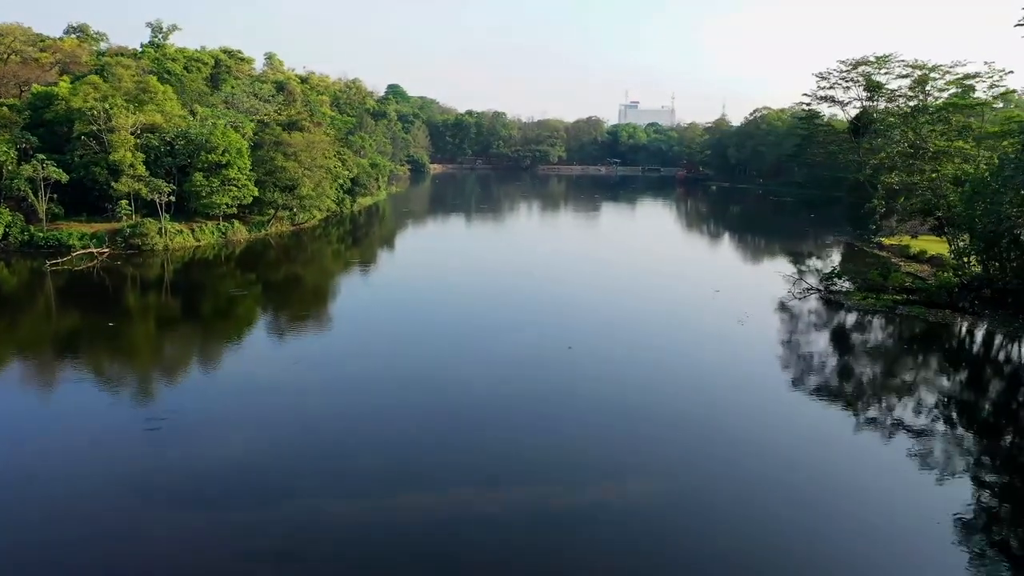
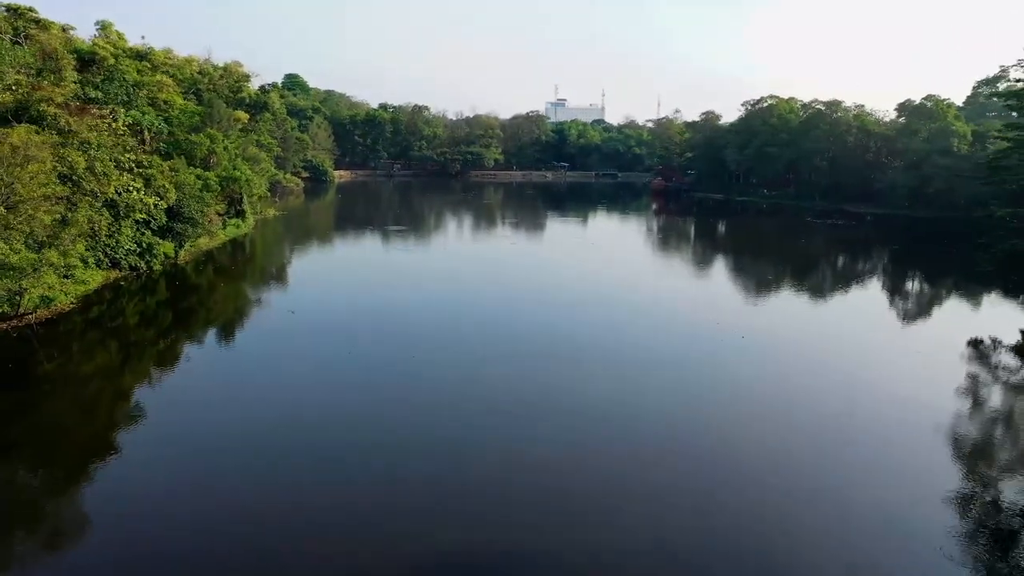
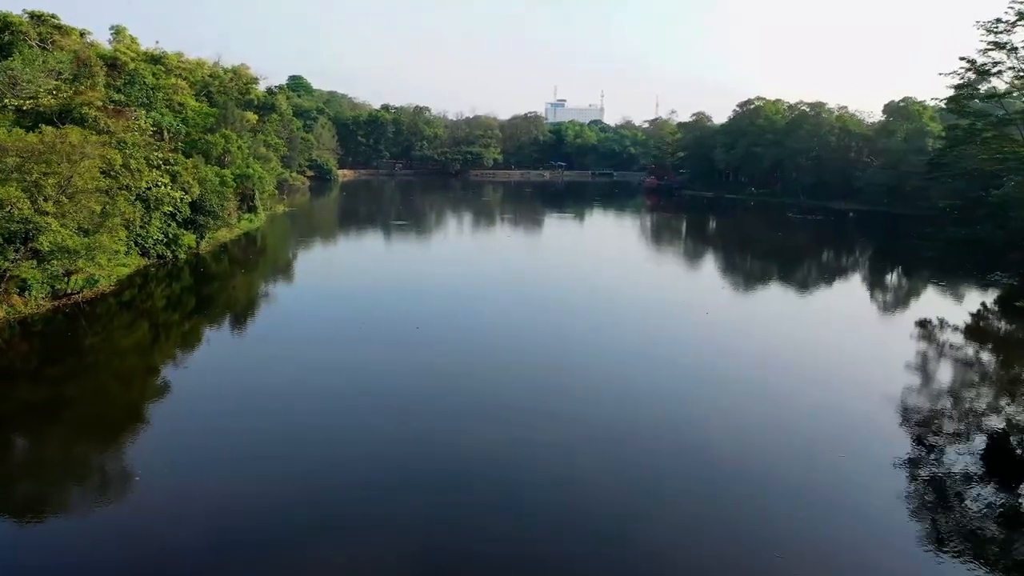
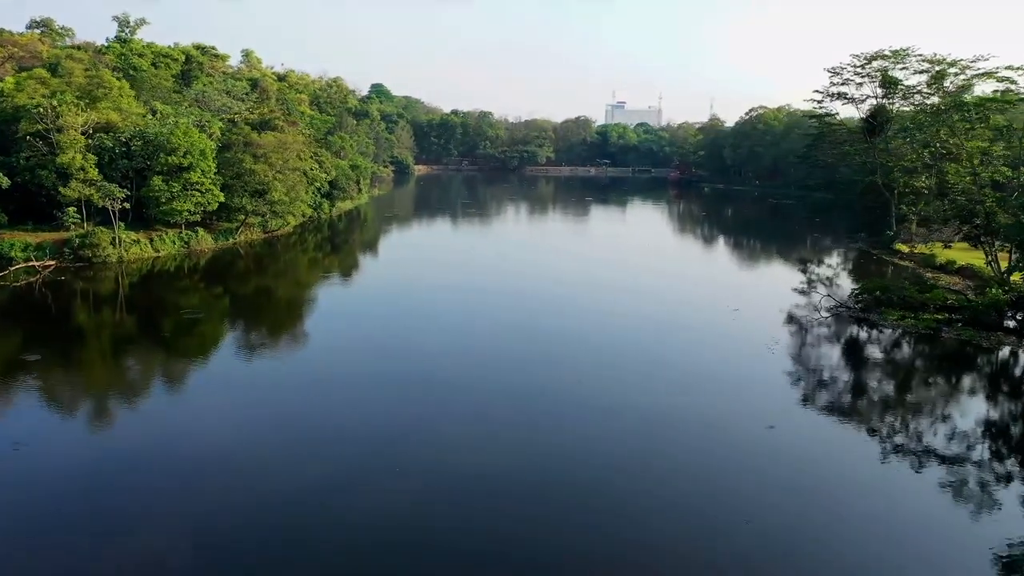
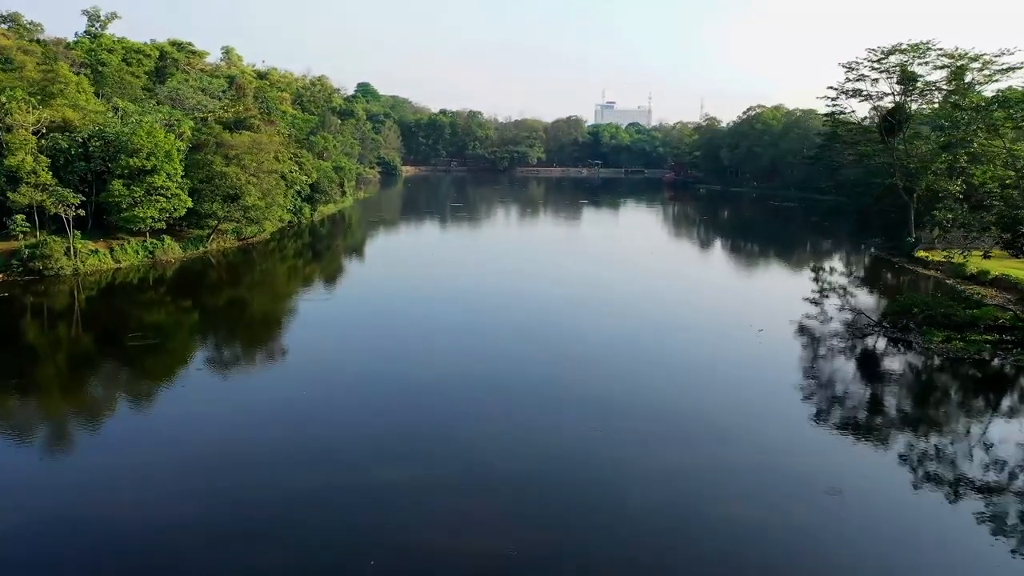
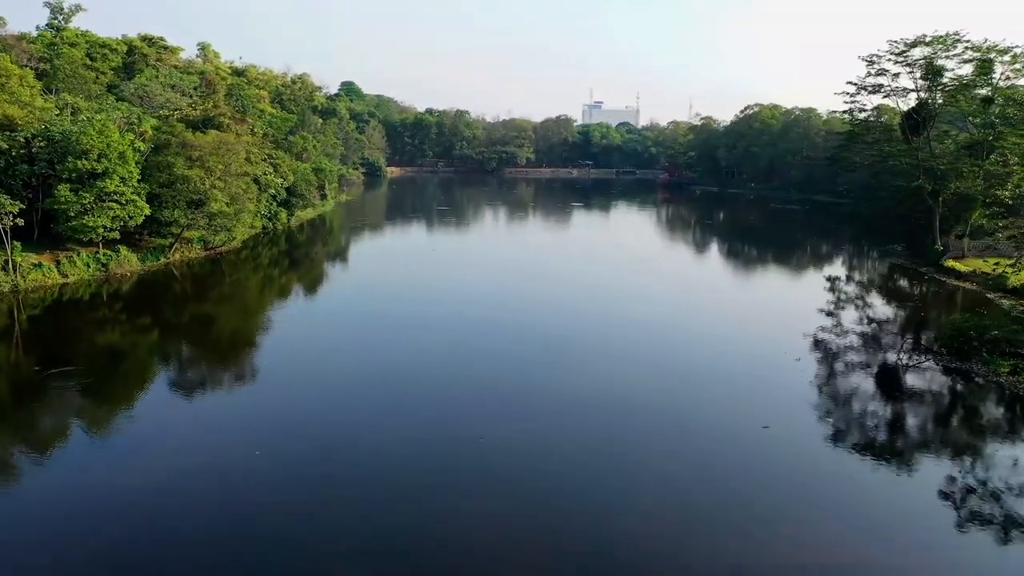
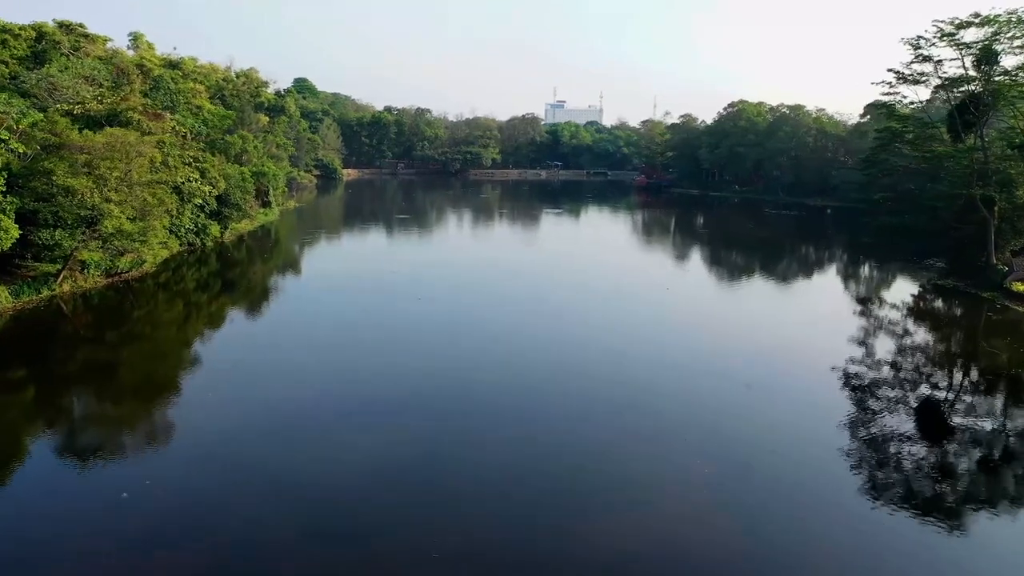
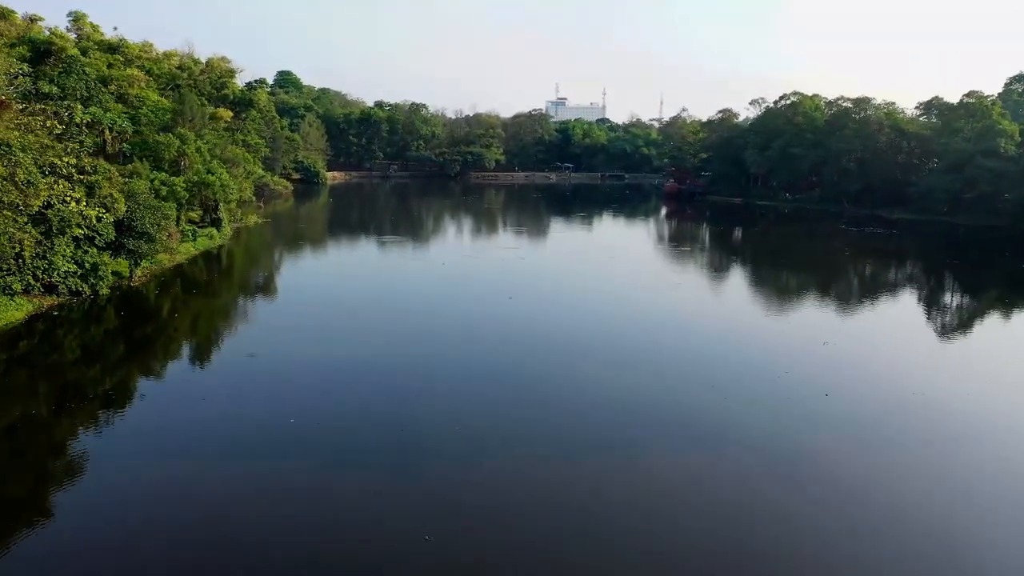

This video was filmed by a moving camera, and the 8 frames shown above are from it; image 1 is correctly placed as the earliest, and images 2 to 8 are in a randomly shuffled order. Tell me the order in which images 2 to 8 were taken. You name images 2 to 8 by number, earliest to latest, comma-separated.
4, 5, 6, 7, 3, 2, 8
